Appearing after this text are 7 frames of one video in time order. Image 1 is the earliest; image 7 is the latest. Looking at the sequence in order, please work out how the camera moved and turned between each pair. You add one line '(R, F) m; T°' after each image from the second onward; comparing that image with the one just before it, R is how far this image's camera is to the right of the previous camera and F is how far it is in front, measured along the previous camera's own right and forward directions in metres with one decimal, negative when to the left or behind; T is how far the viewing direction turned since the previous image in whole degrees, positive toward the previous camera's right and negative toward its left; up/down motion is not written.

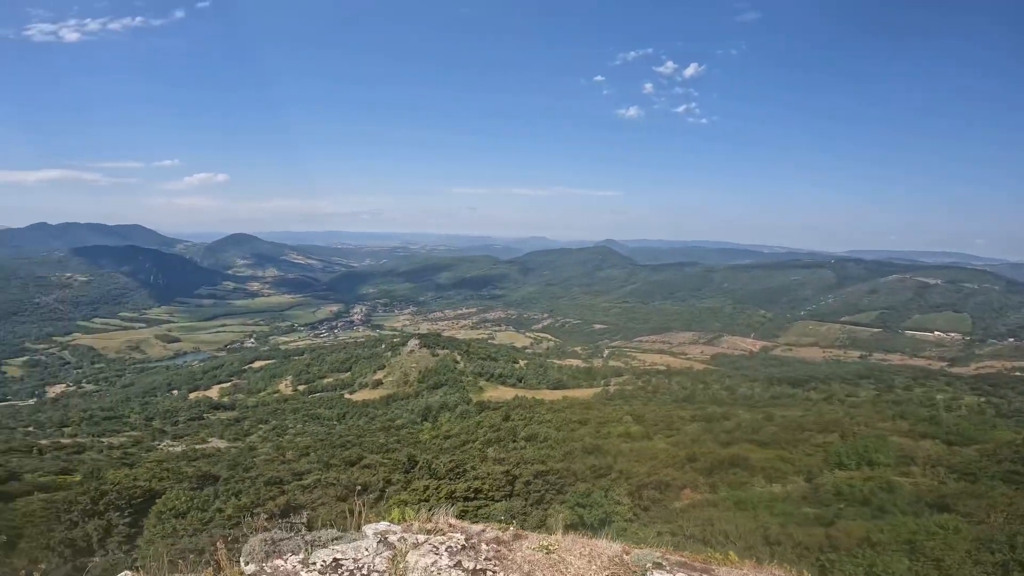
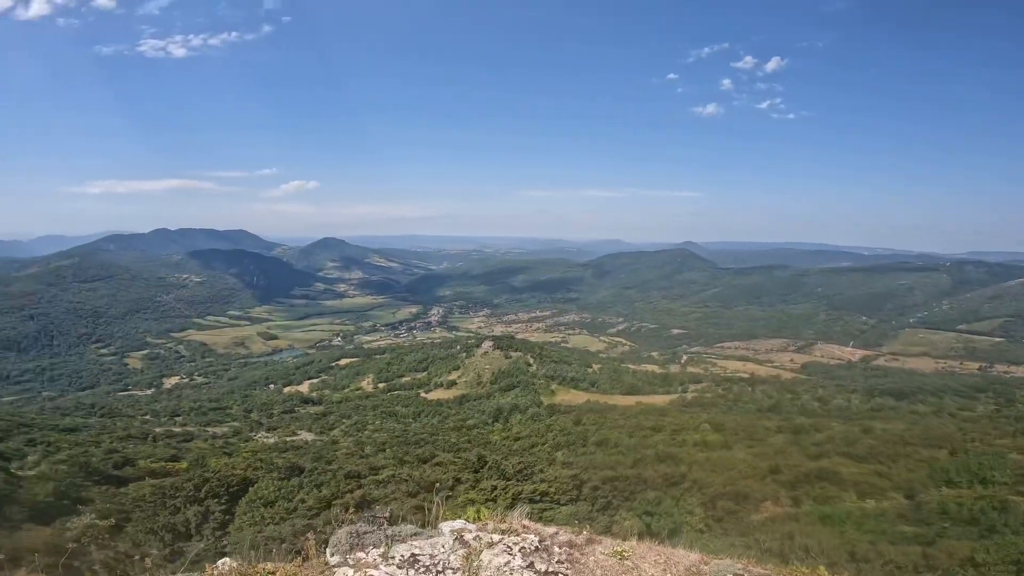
(-0.1, -0.3) m; -7°
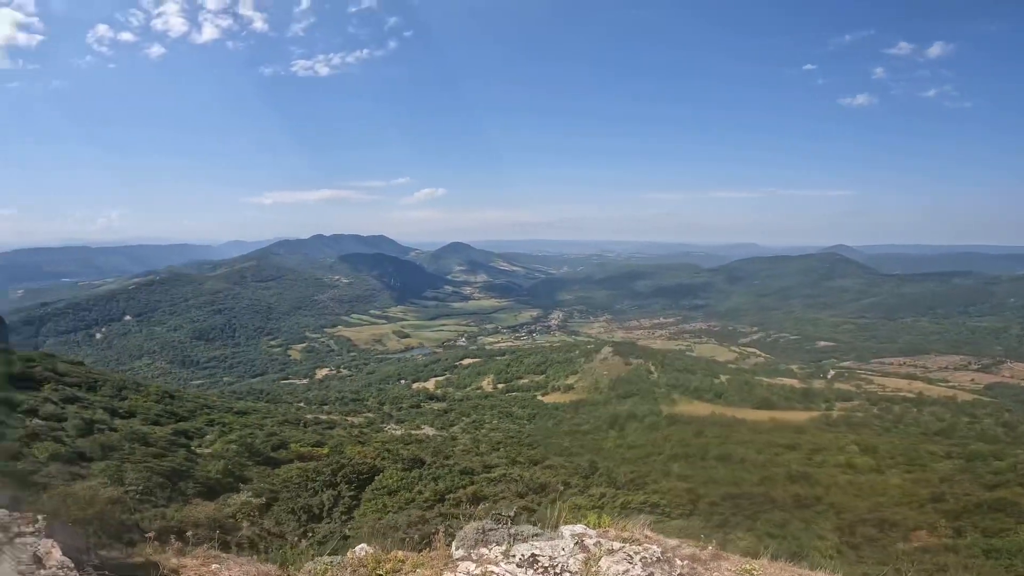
(0.0, -0.5) m; -11°
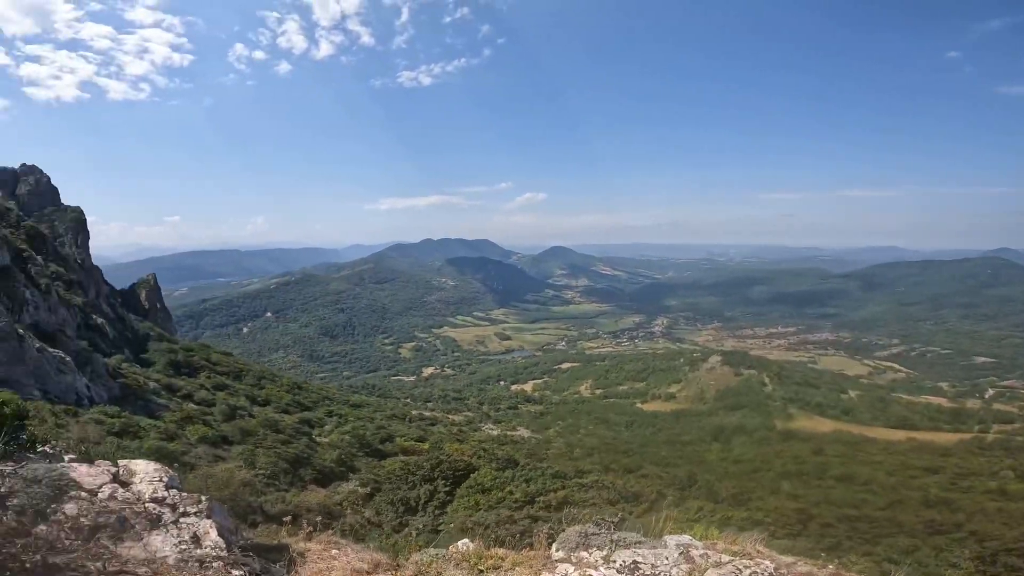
(+0.4, -0.4) m; -10°
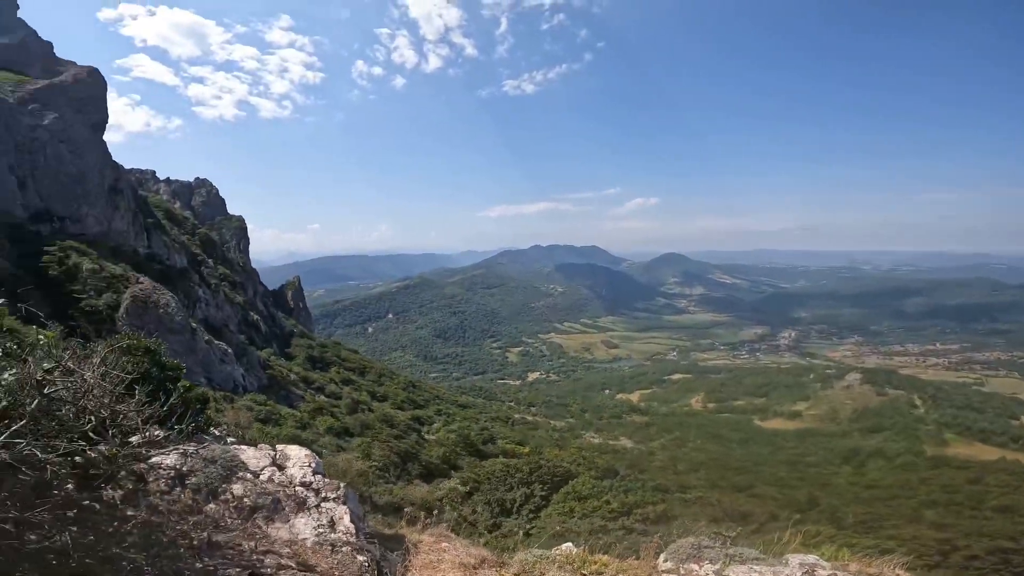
(+0.4, 0.0) m; -10°
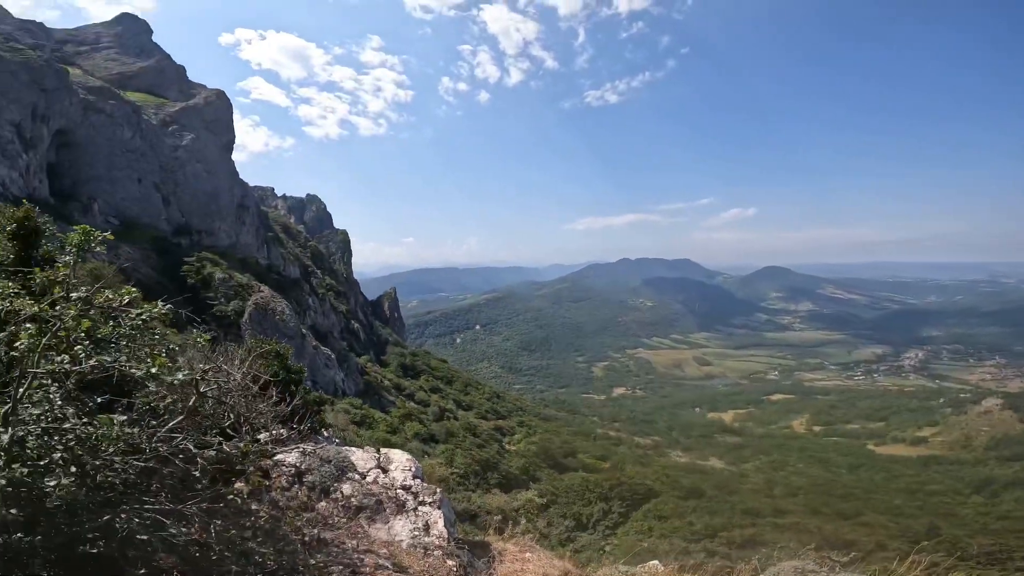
(+0.3, 0.0) m; -8°
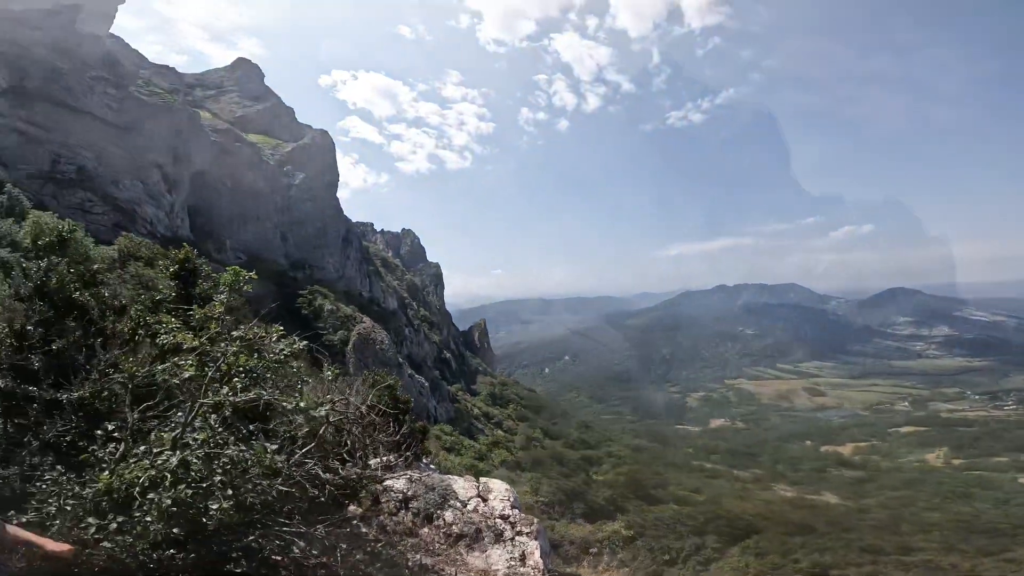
(+0.2, 0.0) m; -8°
